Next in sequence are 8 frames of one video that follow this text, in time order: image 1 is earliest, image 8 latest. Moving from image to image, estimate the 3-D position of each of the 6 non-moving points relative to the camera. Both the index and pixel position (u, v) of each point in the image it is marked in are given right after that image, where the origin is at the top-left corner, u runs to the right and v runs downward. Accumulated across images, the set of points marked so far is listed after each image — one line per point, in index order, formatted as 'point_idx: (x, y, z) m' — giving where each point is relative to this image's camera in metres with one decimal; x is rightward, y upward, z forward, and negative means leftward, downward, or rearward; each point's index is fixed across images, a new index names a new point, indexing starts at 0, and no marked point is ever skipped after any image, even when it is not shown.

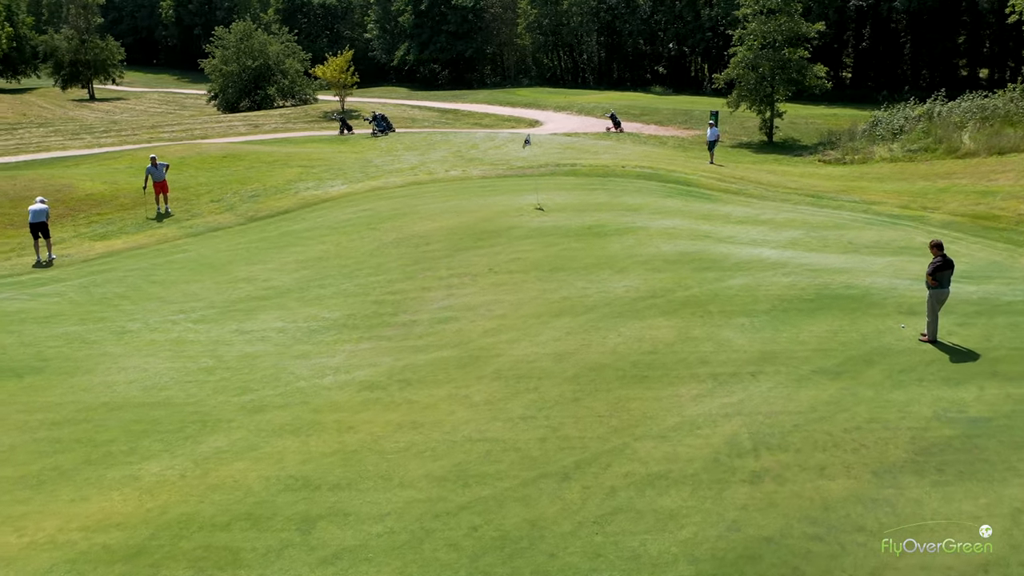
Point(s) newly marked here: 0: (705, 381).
0: (+2.3, -1.1, +9.7) m
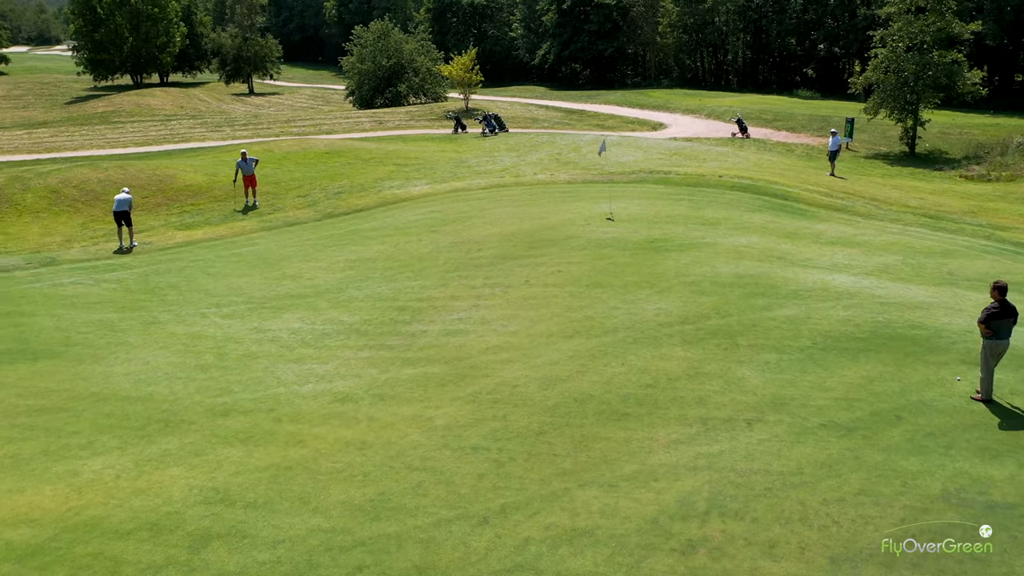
0: (+1.9, -1.5, +8.7) m
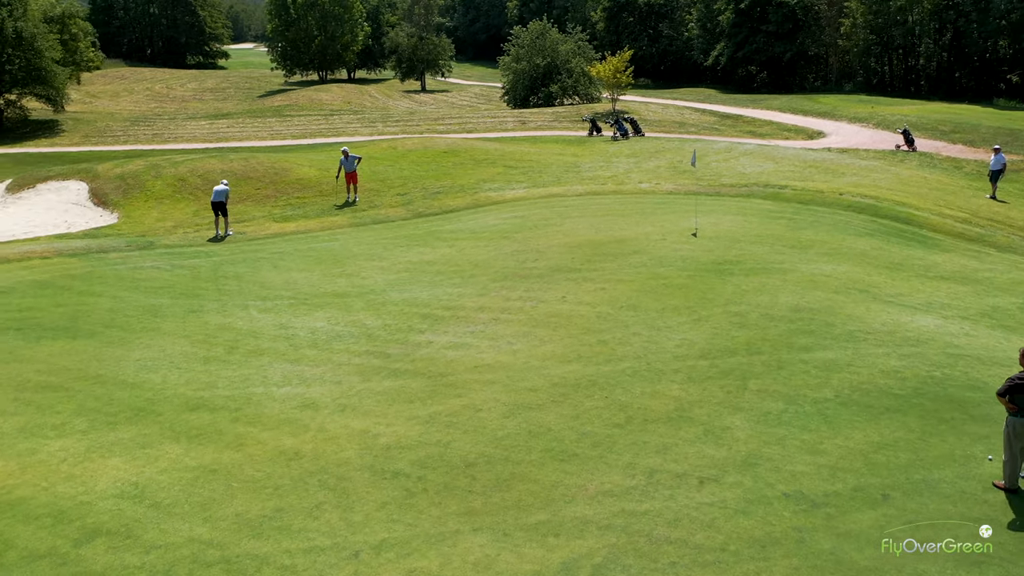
0: (+1.2, -1.8, +7.8) m
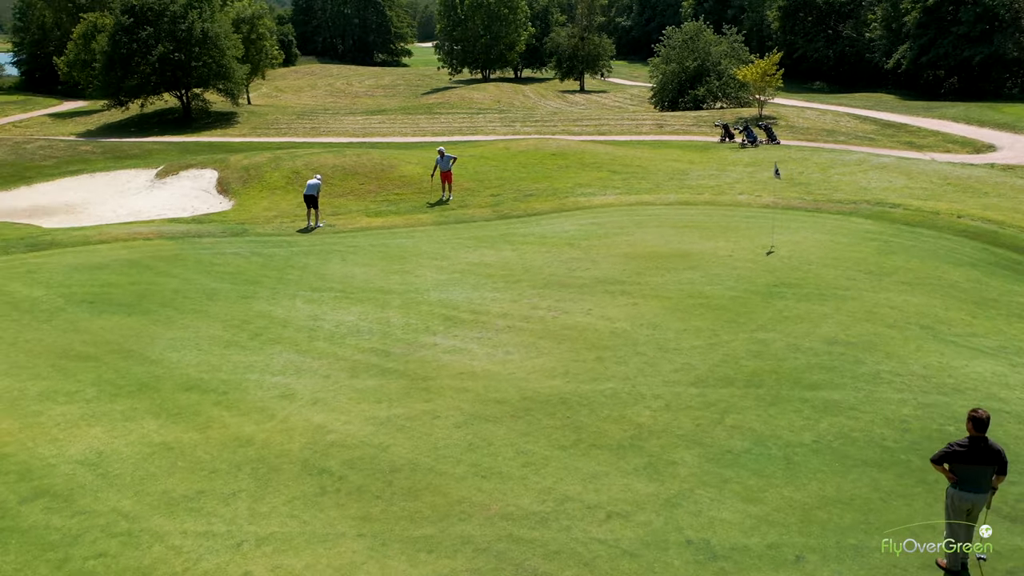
0: (+0.3, -2.0, +7.6) m
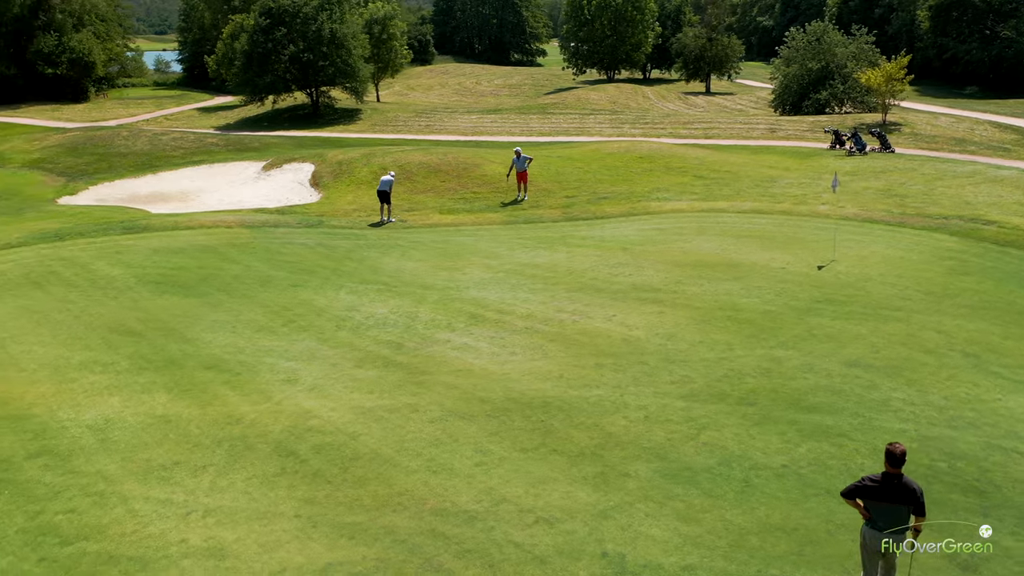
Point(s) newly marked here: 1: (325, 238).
0: (-0.3, -2.0, +7.7) m
1: (-4.2, +1.1, +18.4) m
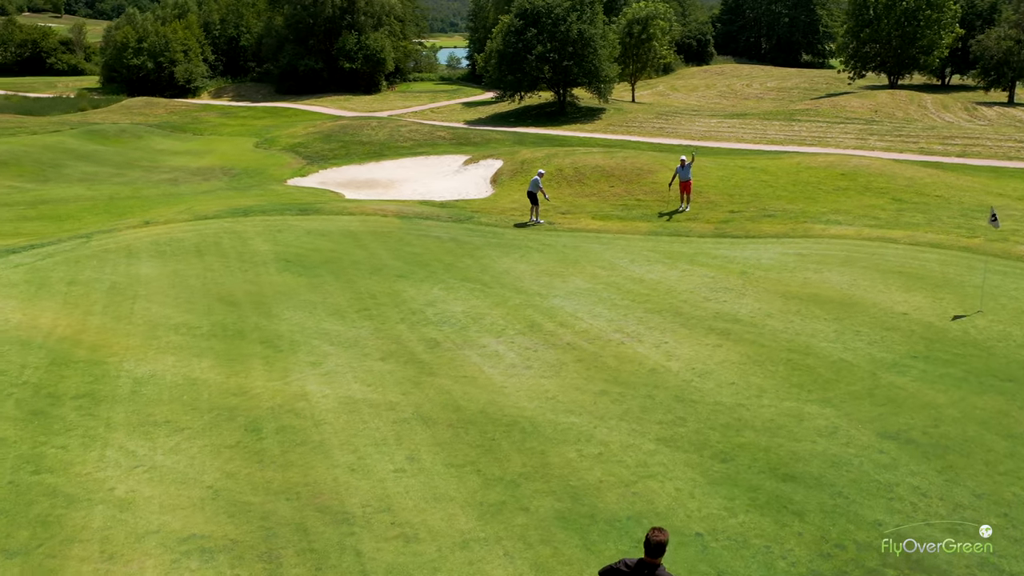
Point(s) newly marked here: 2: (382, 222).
0: (-1.4, -2.1, +7.8) m
1: (-1.2, +1.3, +19.2) m
2: (-3.1, +1.6, +19.6) m
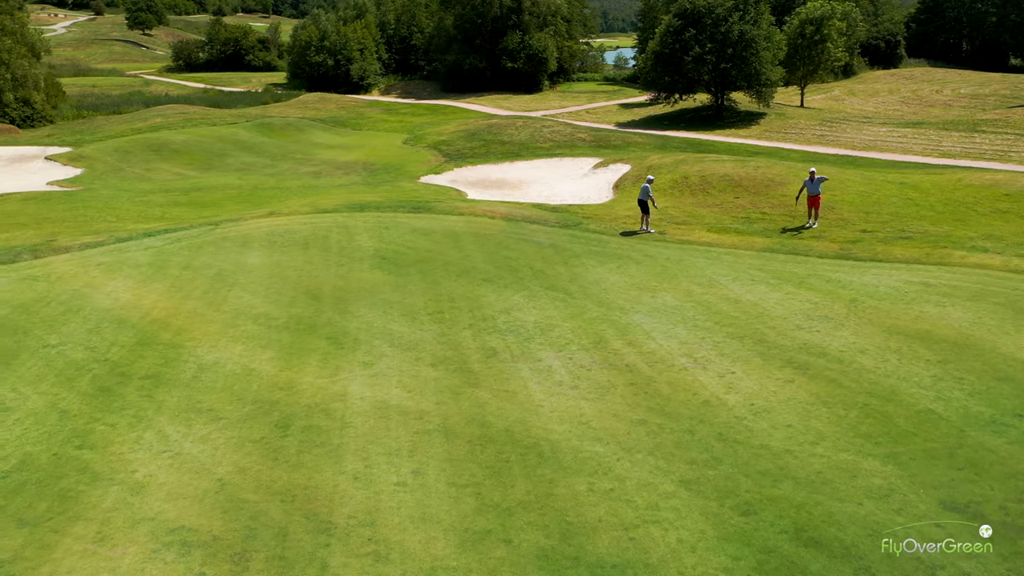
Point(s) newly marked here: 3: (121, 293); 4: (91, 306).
0: (-1.5, -2.2, +7.7) m
1: (+1.2, +1.1, +18.7) m
2: (-0.6, +1.5, +19.6) m
3: (-7.1, -0.1, +14.8) m
4: (-7.2, -0.3, +14.0) m
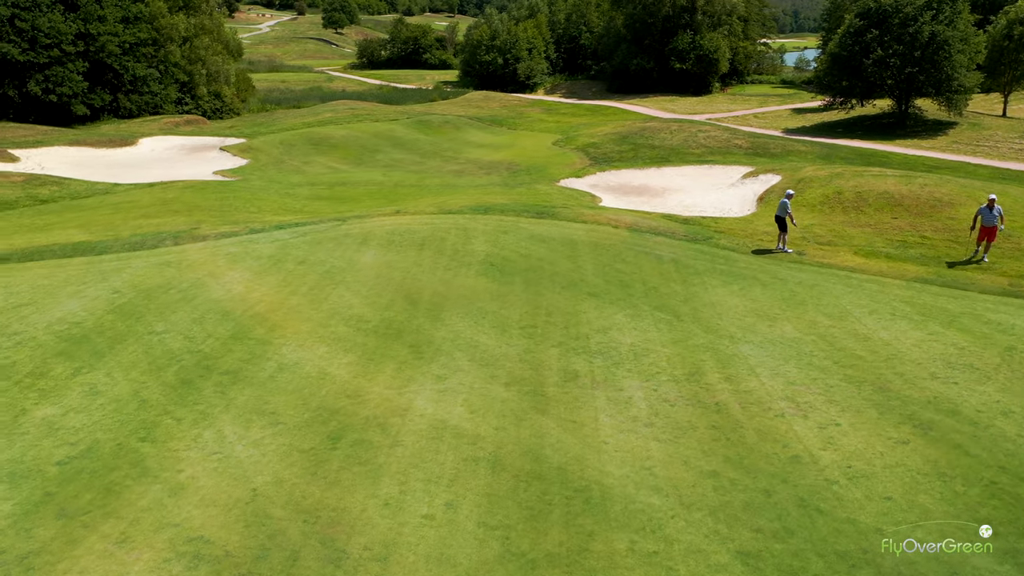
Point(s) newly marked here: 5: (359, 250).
0: (-1.3, -2.3, +7.3) m
1: (+3.8, +0.7, +17.5) m
2: (+2.2, +1.2, +18.7) m
3: (-5.2, +0.1, +15.3) m
4: (-5.5, -0.1, +14.6) m
5: (-3.3, +0.8, +17.5) m
